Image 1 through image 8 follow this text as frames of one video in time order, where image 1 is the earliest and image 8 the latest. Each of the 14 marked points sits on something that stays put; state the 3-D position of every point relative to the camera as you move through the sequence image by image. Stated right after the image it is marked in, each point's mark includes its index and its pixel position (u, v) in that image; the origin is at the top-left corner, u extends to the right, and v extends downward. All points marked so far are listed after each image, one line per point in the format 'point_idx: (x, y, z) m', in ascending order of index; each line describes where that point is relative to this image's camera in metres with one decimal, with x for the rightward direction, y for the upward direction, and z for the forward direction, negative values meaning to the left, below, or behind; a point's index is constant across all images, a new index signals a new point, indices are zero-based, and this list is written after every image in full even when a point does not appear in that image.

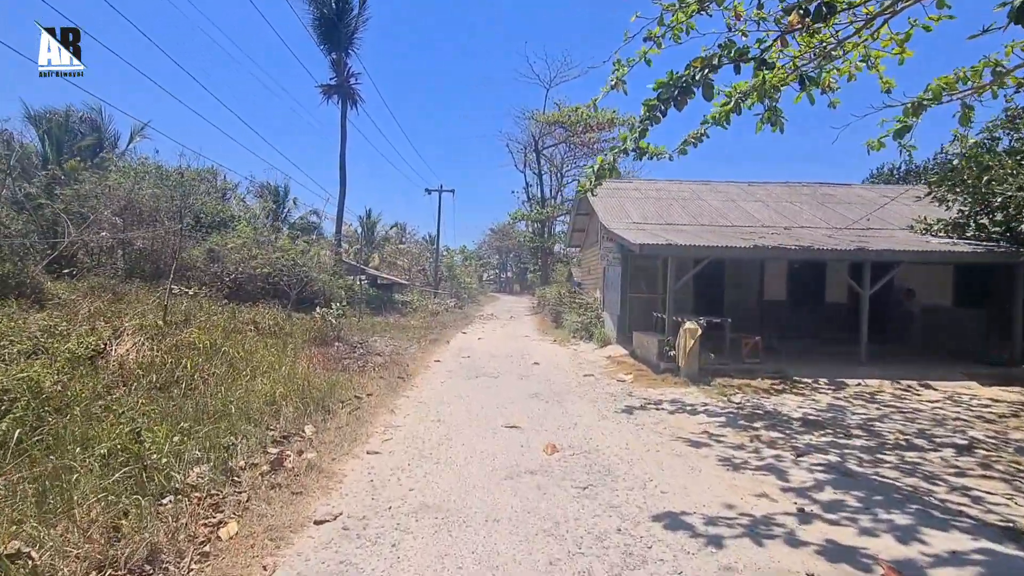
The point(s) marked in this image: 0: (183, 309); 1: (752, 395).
0: (-6.9, -0.5, +11.4) m
1: (+3.8, -1.7, +8.5) m
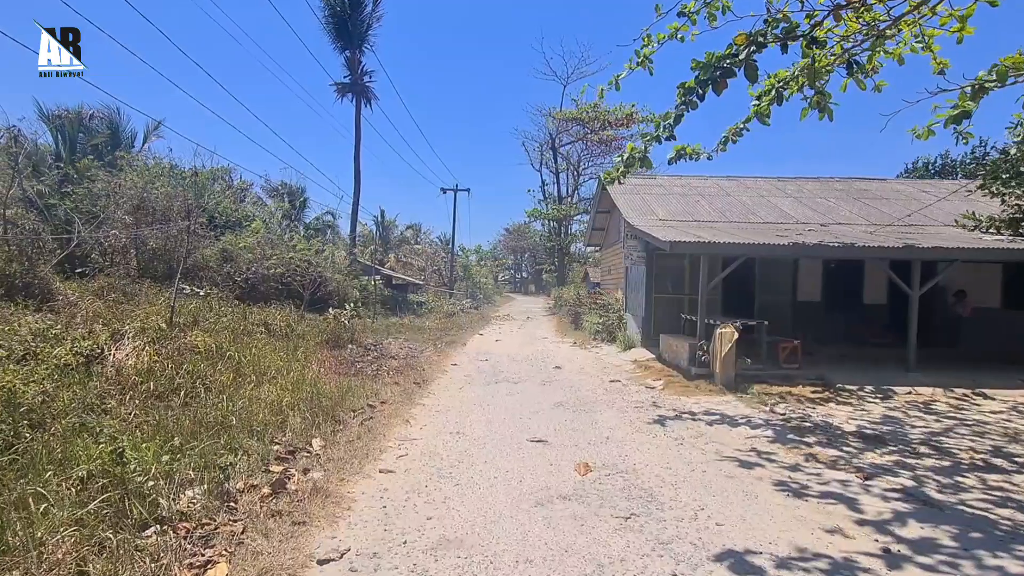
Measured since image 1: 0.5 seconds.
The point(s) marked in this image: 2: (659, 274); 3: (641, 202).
0: (-6.5, -0.5, +11.0) m
1: (+4.1, -1.7, +7.8) m
2: (+3.6, +0.3, +13.3) m
3: (+3.4, +2.3, +14.4) m
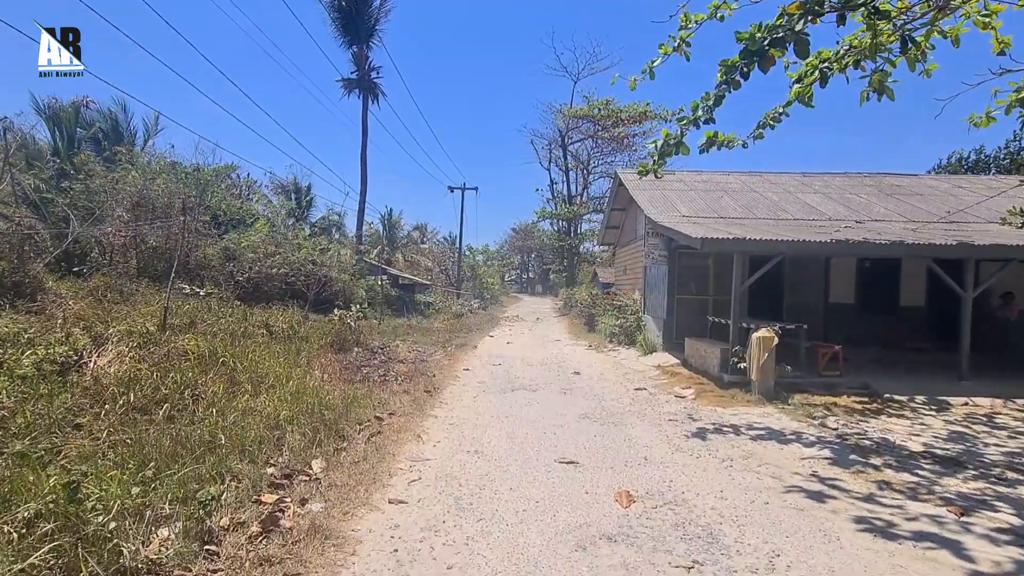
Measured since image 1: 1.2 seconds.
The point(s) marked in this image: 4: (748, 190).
0: (-6.2, -0.5, +10.4) m
1: (+4.4, -1.7, +7.1) m
2: (+3.9, +0.3, +12.6) m
3: (+3.8, +2.3, +13.7) m
4: (+6.2, +2.6, +14.3) m
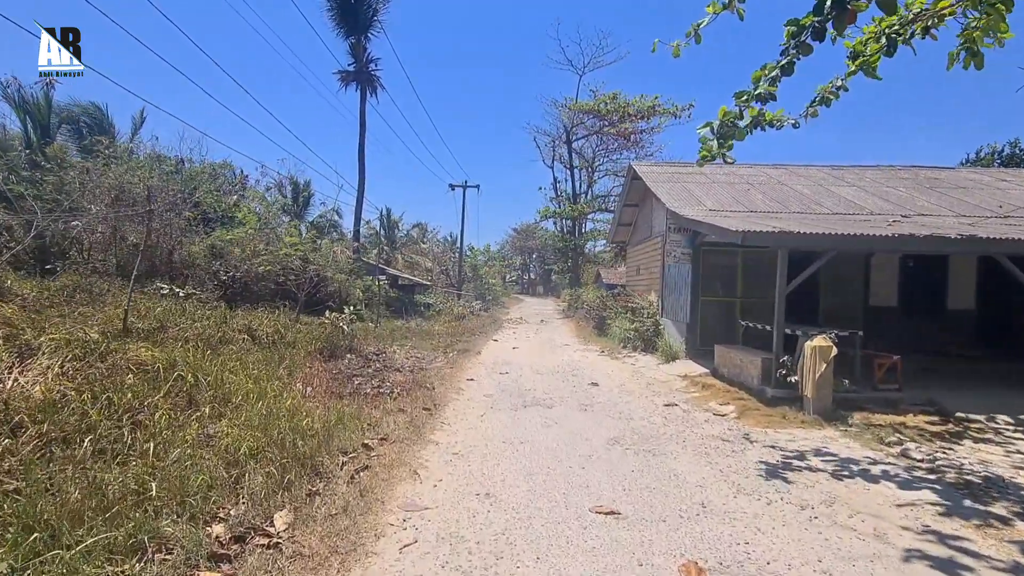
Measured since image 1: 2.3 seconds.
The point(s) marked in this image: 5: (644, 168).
0: (-6.0, -0.5, +9.3) m
1: (+4.5, -1.7, +6.0) m
2: (+4.1, +0.3, +11.4) m
3: (+4.0, +2.3, +12.6) m
4: (+6.4, +2.6, +13.2) m
5: (+3.6, +3.2, +14.6) m
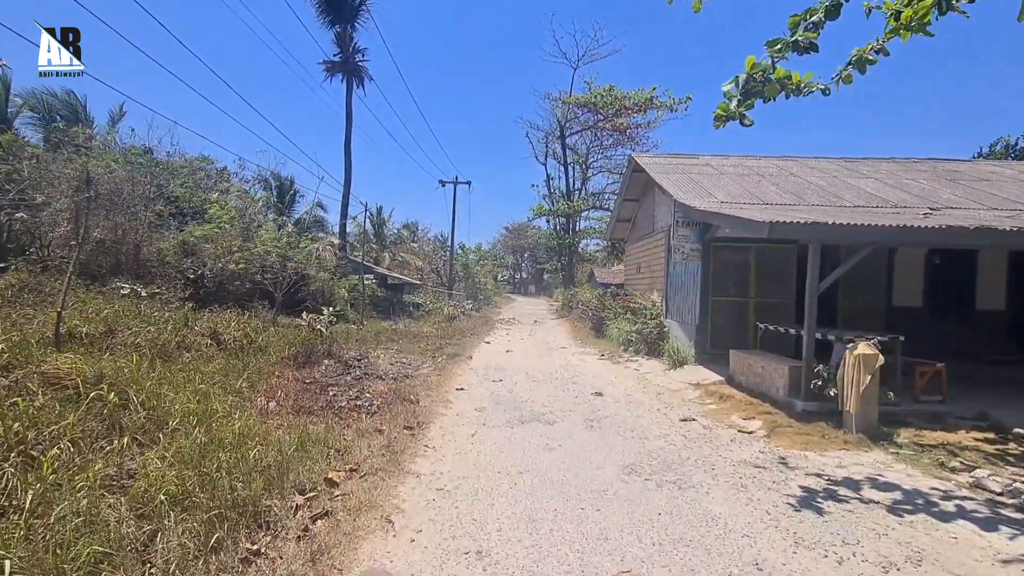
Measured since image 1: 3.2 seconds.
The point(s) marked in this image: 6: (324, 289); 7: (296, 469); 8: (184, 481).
0: (-6.1, -0.5, +8.2) m
1: (+4.5, -1.7, +5.1) m
2: (+3.9, +0.3, +10.5) m
3: (+3.8, +2.3, +11.7) m
4: (+6.2, +2.6, +12.3) m
5: (+3.4, +3.2, +13.7) m
6: (-6.6, 0.0, +19.2) m
7: (-1.7, -1.4, +4.3) m
8: (-2.2, -1.3, +3.6) m
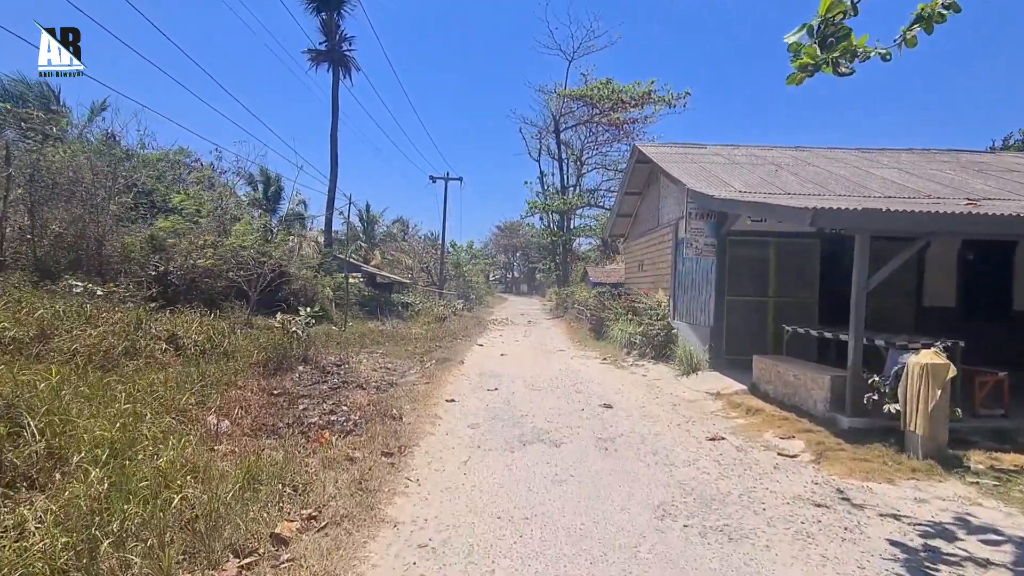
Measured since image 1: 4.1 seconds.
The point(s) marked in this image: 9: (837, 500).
0: (-6.1, -0.4, +7.1) m
1: (+4.5, -1.7, +4.1) m
2: (+3.9, +0.3, +9.6) m
3: (+3.7, +2.3, +10.7) m
4: (+6.1, +2.6, +11.4) m
5: (+3.3, +3.3, +12.8) m
6: (-6.8, 0.0, +18.1) m
7: (-1.7, -1.4, +3.3) m
8: (-2.1, -1.3, +2.6) m
9: (+2.5, -1.7, +4.3) m
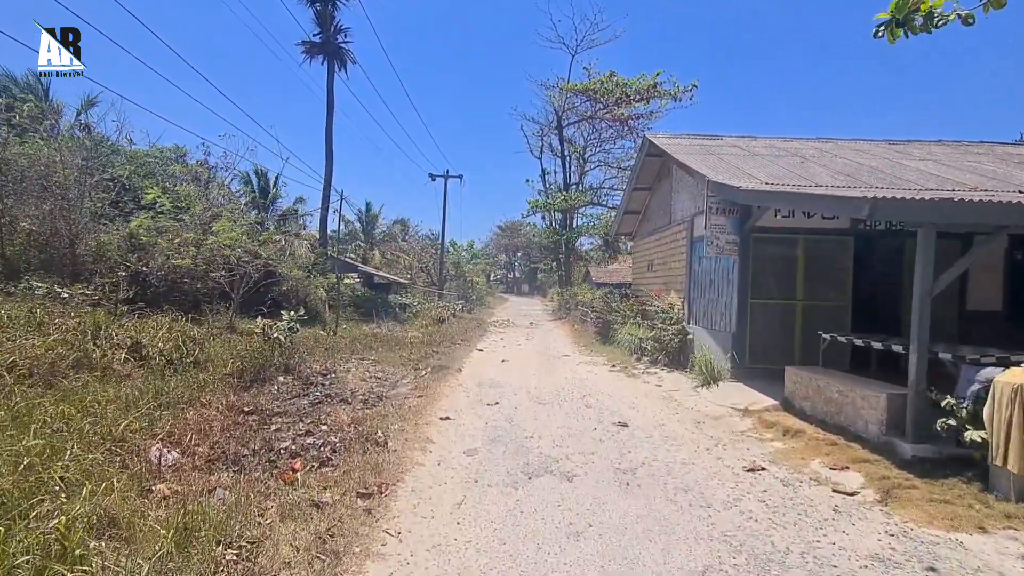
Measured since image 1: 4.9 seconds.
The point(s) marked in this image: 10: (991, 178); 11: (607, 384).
0: (-6.1, -0.5, +6.2) m
1: (+4.6, -1.7, +3.3) m
2: (+3.9, +0.3, +8.7) m
3: (+3.8, +2.3, +9.8) m
4: (+6.2, +2.6, +10.5) m
5: (+3.3, +3.2, +11.9) m
6: (-6.8, 0.0, +17.2) m
7: (-1.7, -1.4, +2.4) m
8: (-2.1, -1.3, +1.7) m
9: (+2.6, -1.7, +3.4) m
10: (+8.1, +1.9, +9.1) m
11: (+1.7, -1.7, +9.5) m
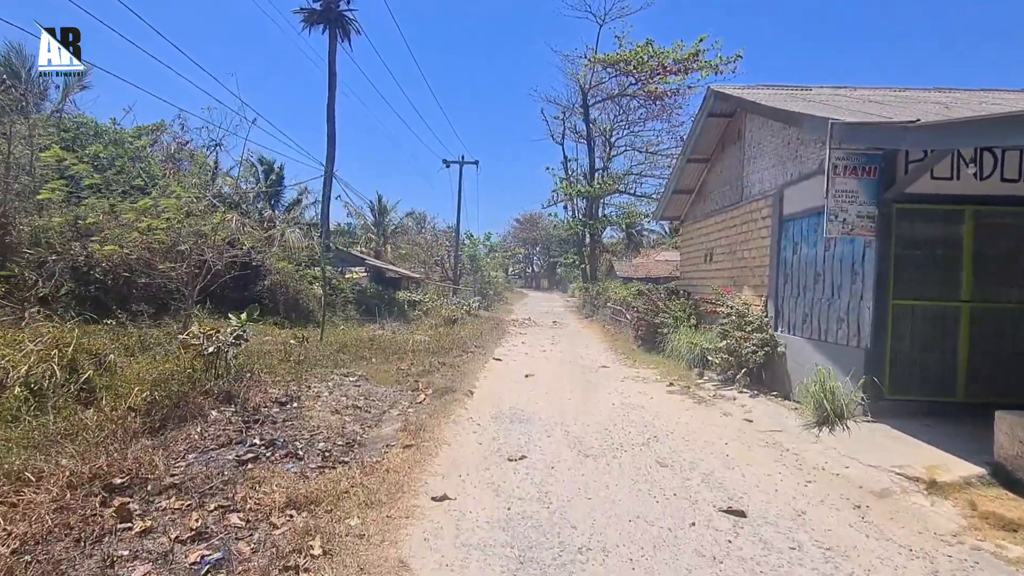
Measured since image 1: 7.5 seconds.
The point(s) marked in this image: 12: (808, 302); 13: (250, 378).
0: (-5.8, -0.4, +3.8) m
1: (+4.7, -1.7, +0.5) m
2: (+4.3, +0.3, +5.9) m
3: (+4.2, +2.3, +7.1) m
4: (+6.6, +2.6, +7.6) m
5: (+3.8, +3.3, +9.1) m
6: (-6.2, +0.1, +14.8) m
7: (-1.5, -1.5, -0.1) m
8: (-2.0, -1.3, -0.9) m
9: (+2.7, -1.7, +0.7) m
10: (+8.4, +1.9, +6.2) m
11: (+2.0, -1.6, +6.8) m
12: (+3.9, -0.2, +7.2) m
13: (-3.3, -1.1, +6.9) m
